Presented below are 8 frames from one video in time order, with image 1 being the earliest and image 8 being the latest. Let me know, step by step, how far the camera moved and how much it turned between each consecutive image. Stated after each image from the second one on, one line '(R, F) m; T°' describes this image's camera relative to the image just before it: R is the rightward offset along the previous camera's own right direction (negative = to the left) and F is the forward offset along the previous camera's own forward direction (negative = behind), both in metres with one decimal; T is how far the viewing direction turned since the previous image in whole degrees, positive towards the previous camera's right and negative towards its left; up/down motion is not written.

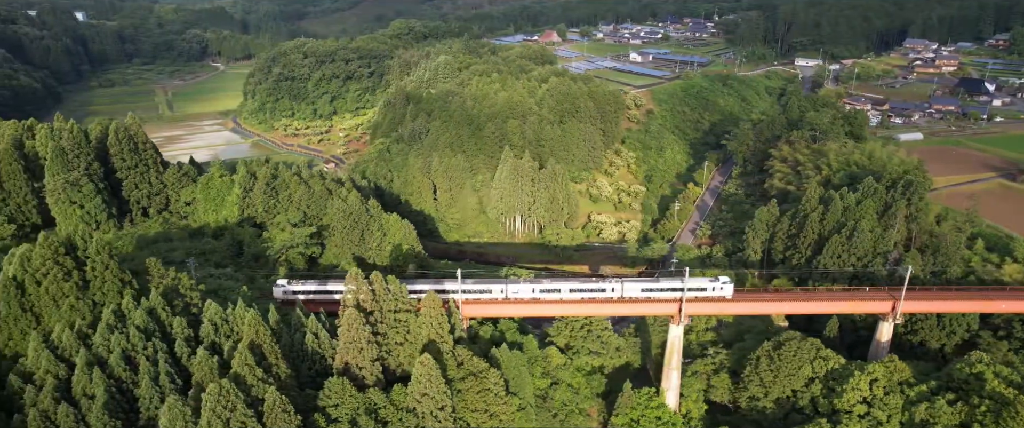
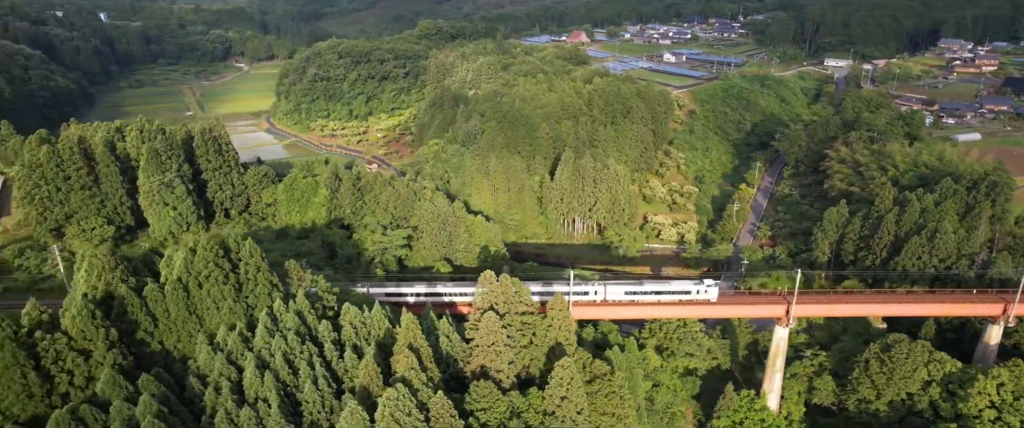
(-5.4, 0.0) m; 0°
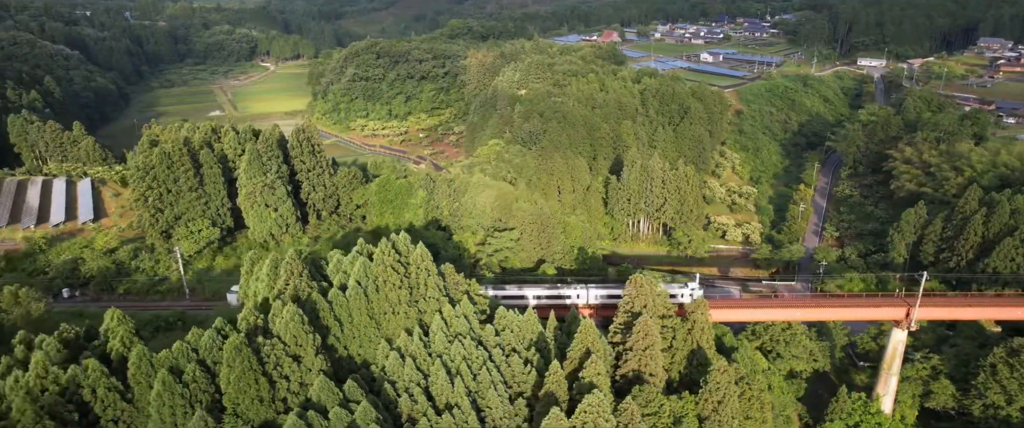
(-6.0, +0.1) m; 0°
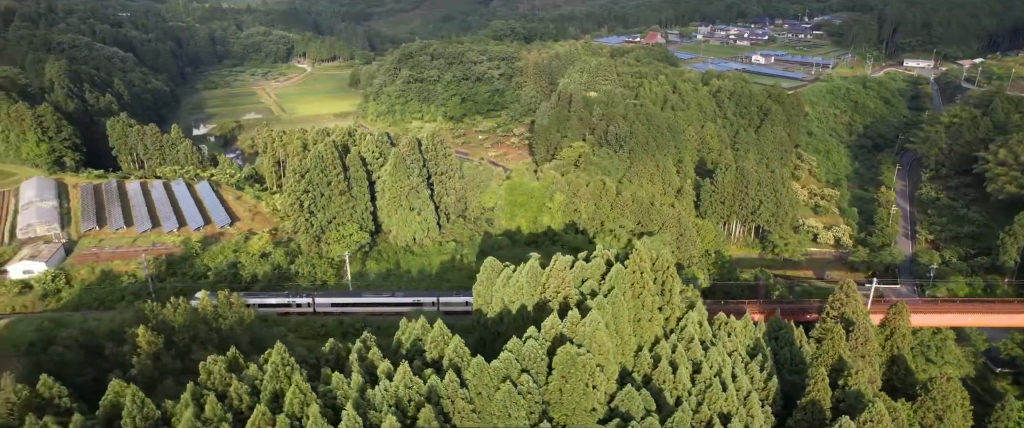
(-8.5, +0.1) m; -1°
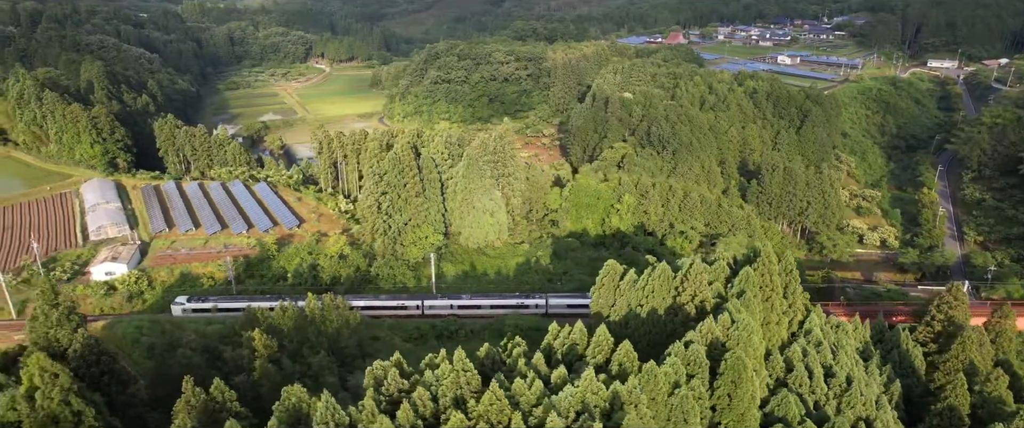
(-4.2, +0.1) m; 0°
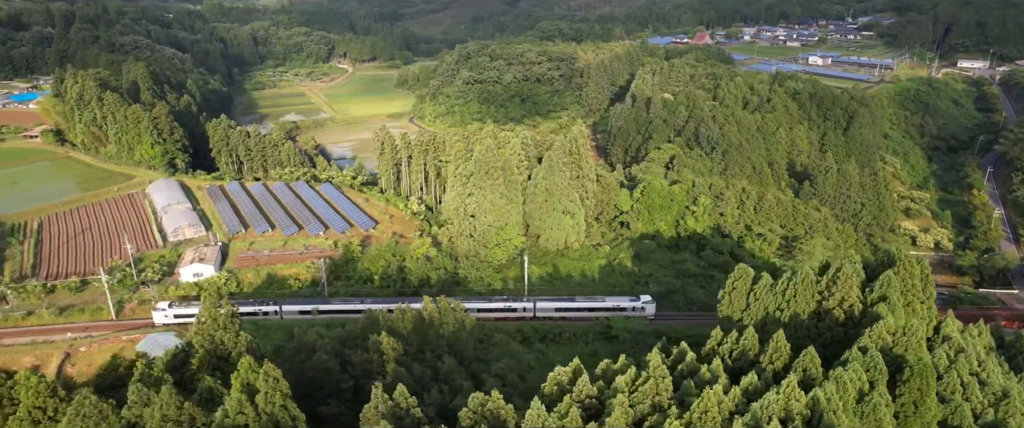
(-4.5, +0.1) m; -1°
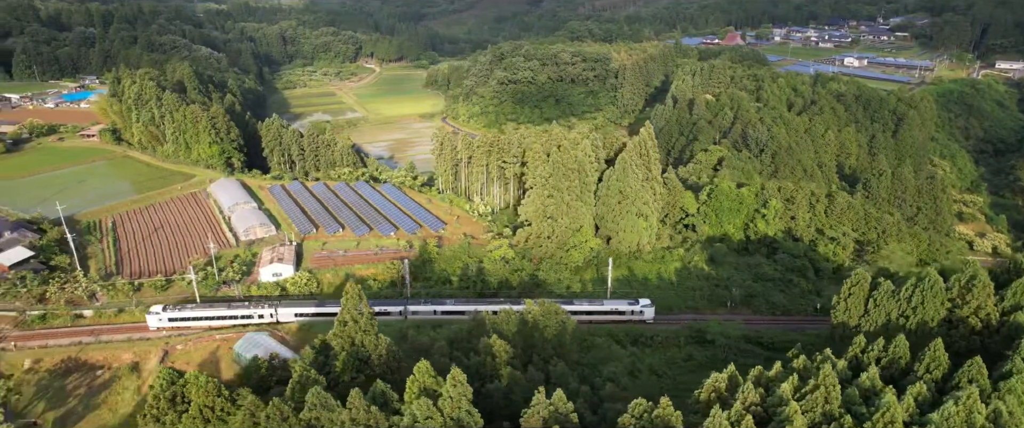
(-3.6, +0.1) m; -1°
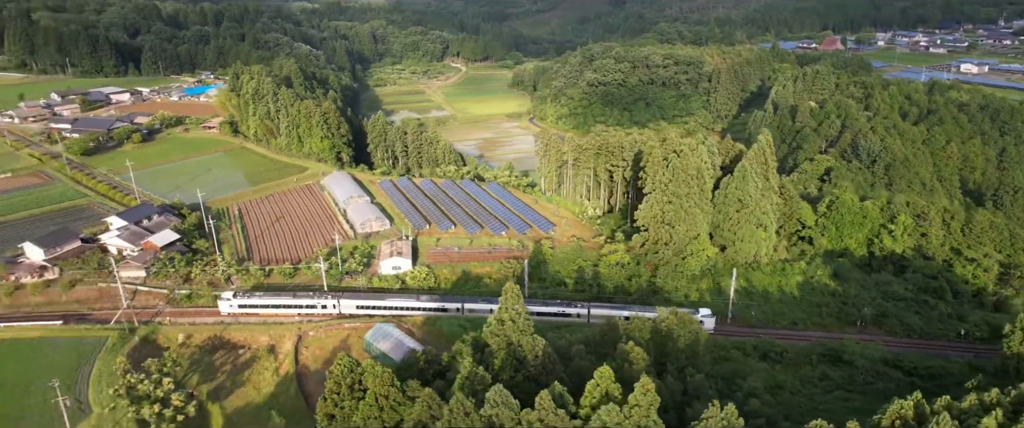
(-2.6, -0.1) m; -6°
